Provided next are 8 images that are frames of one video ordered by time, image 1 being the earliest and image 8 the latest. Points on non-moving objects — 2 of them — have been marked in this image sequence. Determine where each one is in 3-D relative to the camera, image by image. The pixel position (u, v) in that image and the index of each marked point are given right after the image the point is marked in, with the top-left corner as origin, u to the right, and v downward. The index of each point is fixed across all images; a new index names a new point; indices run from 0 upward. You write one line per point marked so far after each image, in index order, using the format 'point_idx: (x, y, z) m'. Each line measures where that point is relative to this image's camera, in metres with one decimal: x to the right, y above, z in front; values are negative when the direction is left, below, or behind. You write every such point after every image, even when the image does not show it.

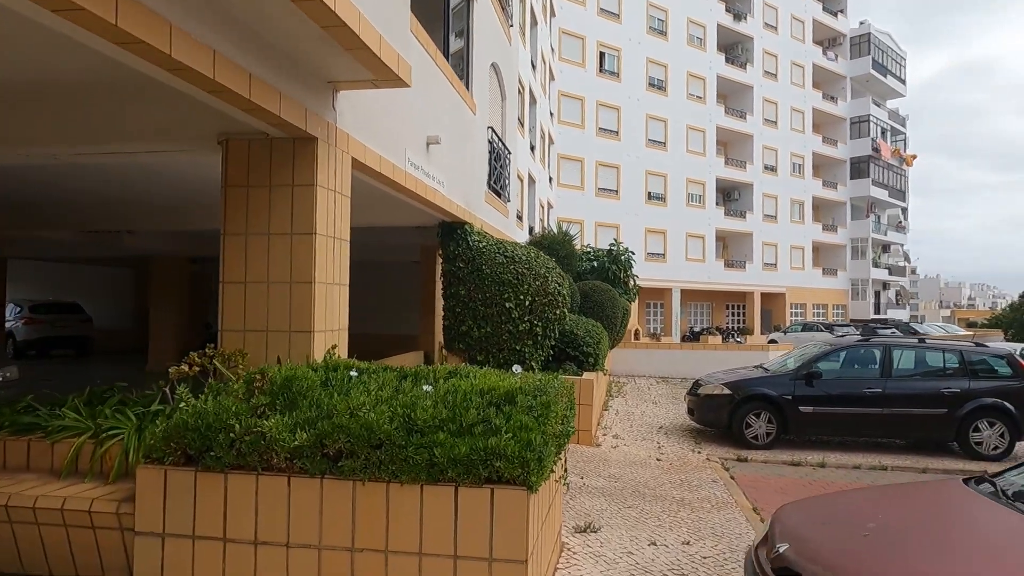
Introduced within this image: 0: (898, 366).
0: (+5.1, -1.0, +8.8) m
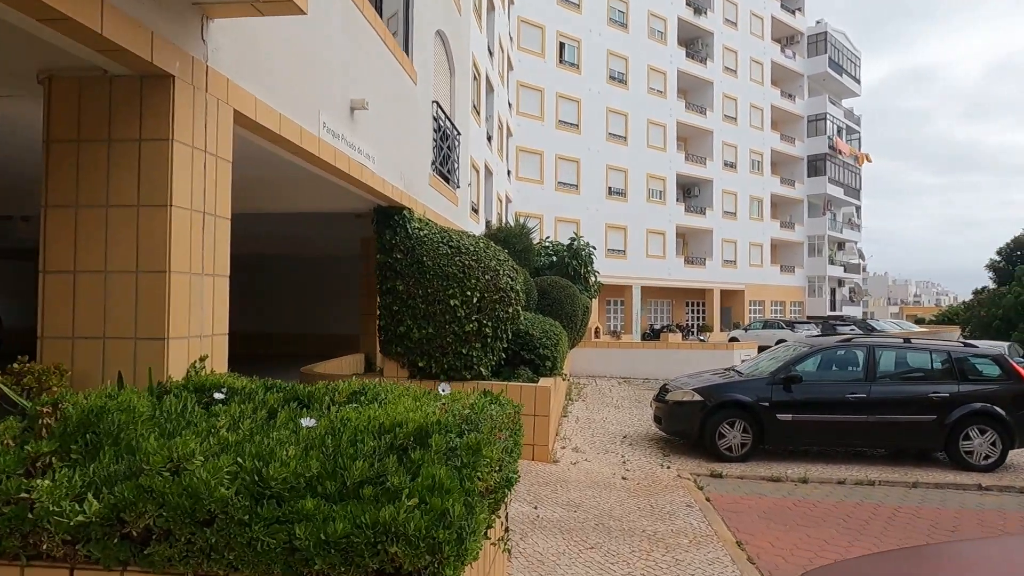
0: (+4.5, -1.0, +8.1) m
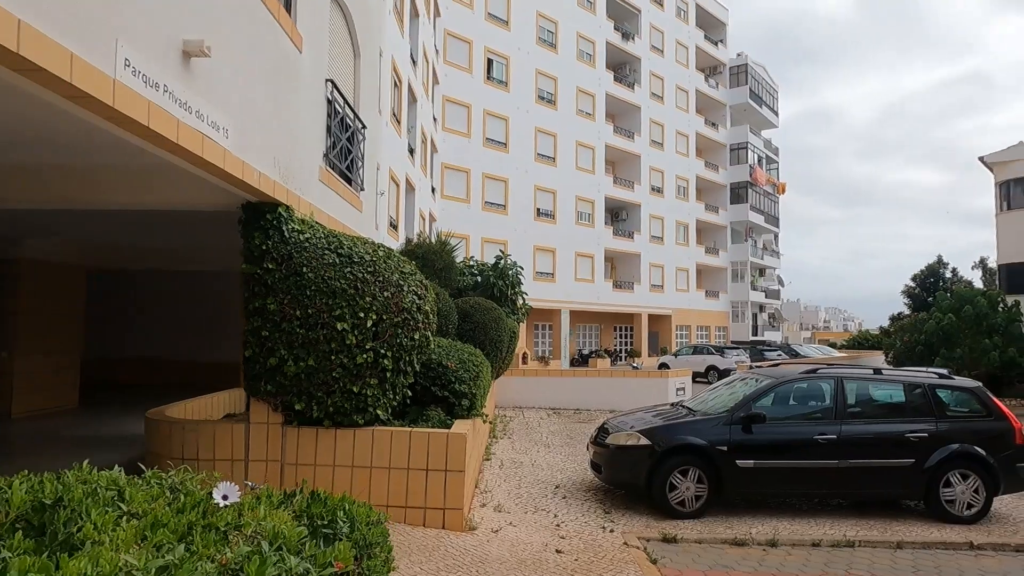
0: (+3.6, -1.2, +7.0) m
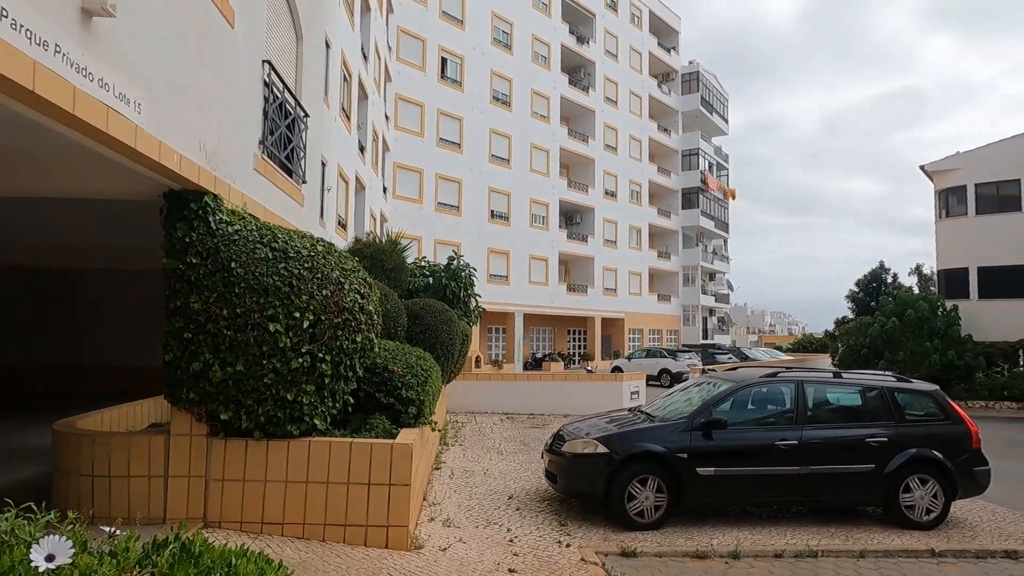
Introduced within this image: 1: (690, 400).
0: (+3.1, -1.2, +6.8) m
1: (+2.0, -1.2, +7.4) m
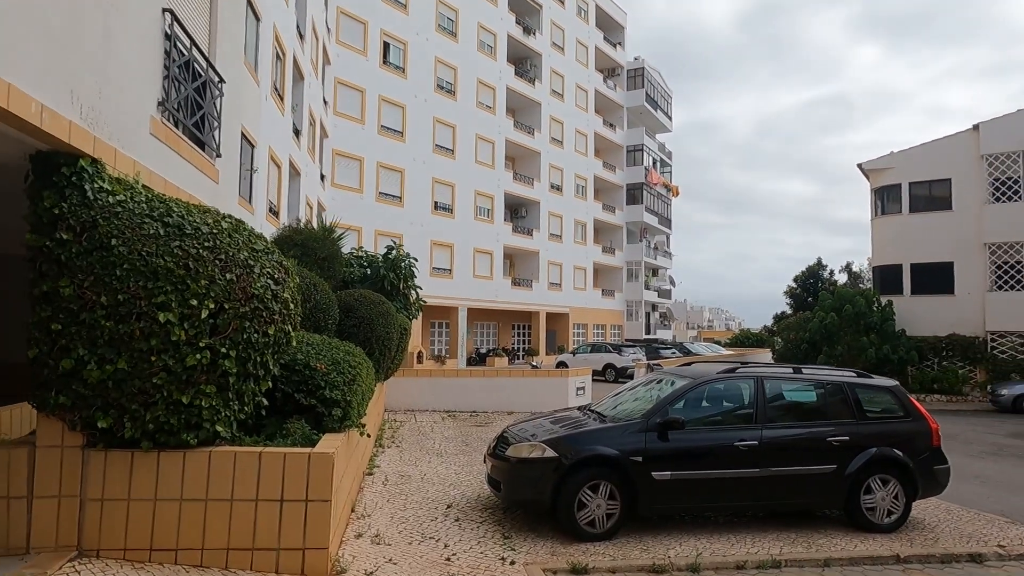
0: (+2.5, -1.1, +6.4) m
1: (+1.3, -1.1, +6.9) m
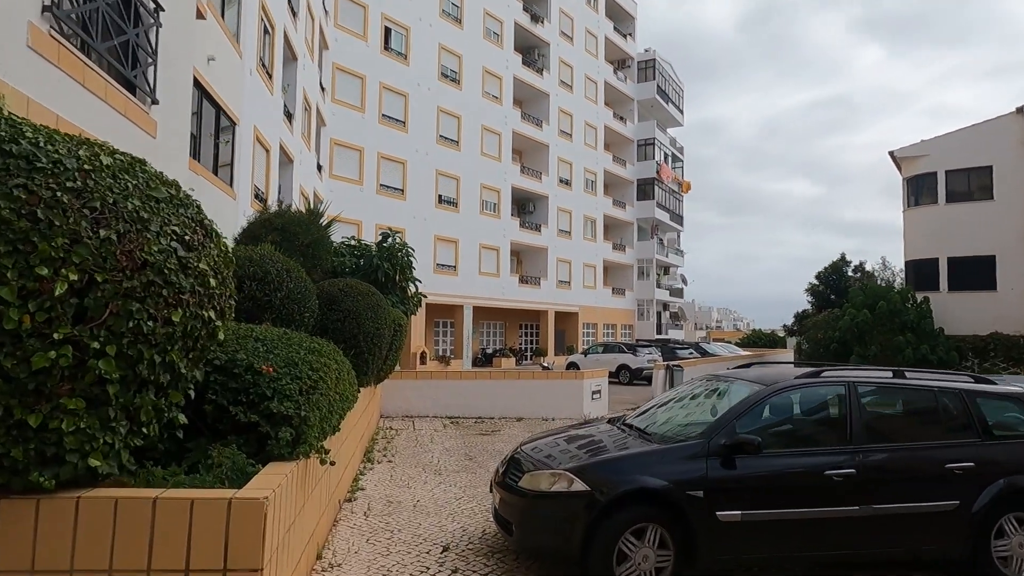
0: (+2.6, -1.0, +4.9) m
1: (+1.5, -1.0, +5.4) m
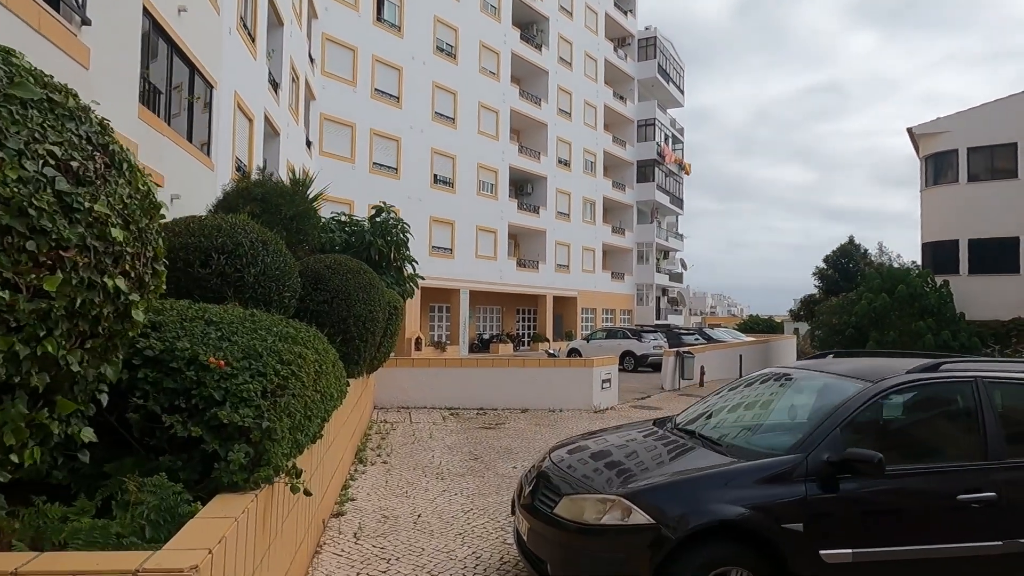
0: (+2.8, -0.8, +3.8) m
1: (+1.6, -0.8, +4.3) m
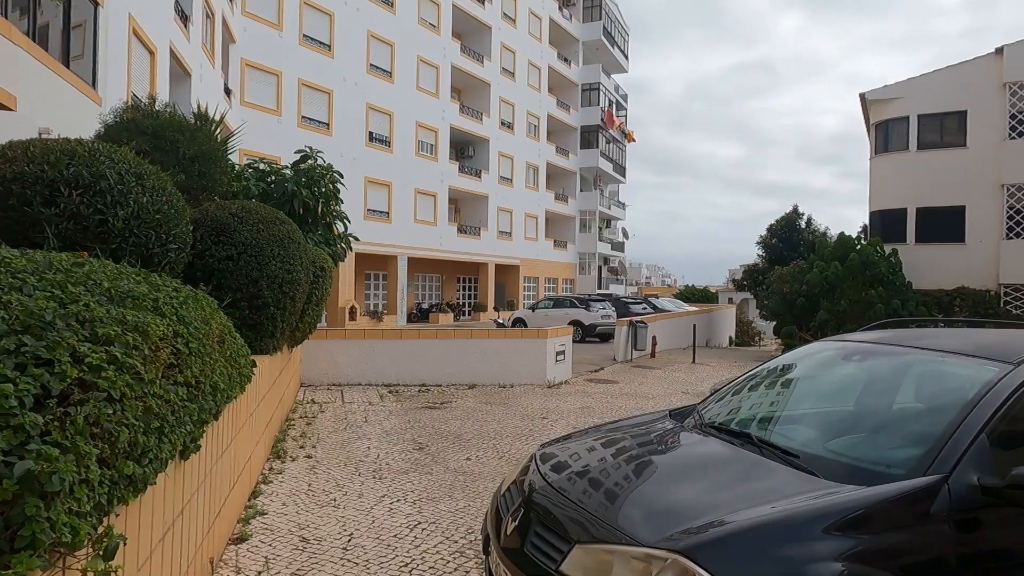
0: (+2.7, -0.6, +2.7) m
1: (+1.5, -0.5, +3.1) m
